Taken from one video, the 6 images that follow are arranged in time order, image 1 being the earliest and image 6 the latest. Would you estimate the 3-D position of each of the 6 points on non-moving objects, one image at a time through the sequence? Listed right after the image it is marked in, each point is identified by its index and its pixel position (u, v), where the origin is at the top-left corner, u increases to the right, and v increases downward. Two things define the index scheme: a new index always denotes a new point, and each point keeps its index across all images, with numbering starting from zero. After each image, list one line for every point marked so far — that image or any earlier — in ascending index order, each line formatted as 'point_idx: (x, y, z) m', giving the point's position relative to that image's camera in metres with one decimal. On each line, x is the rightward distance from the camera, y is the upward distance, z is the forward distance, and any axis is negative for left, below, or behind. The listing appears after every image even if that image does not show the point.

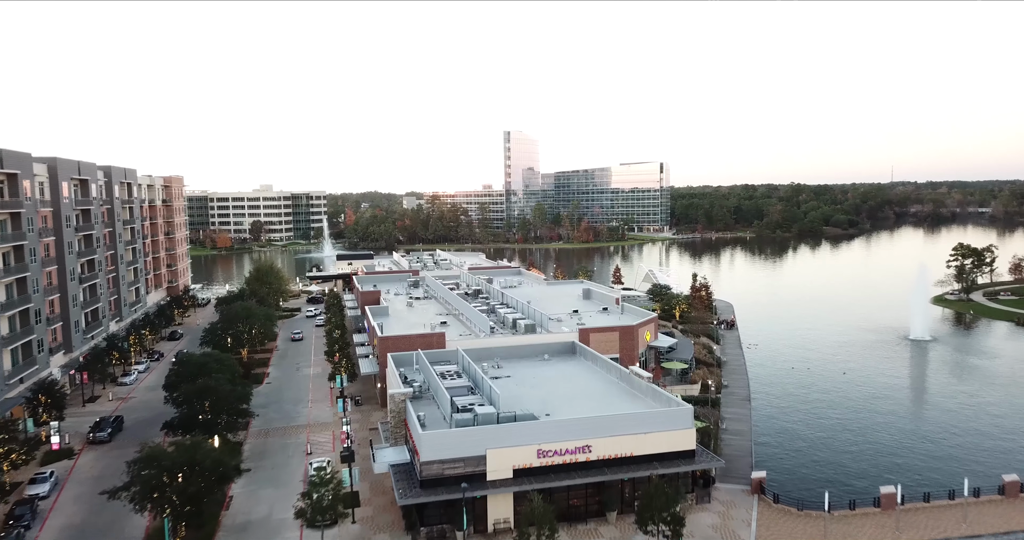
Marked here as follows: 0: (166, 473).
0: (-7.7, -4.5, +17.2) m
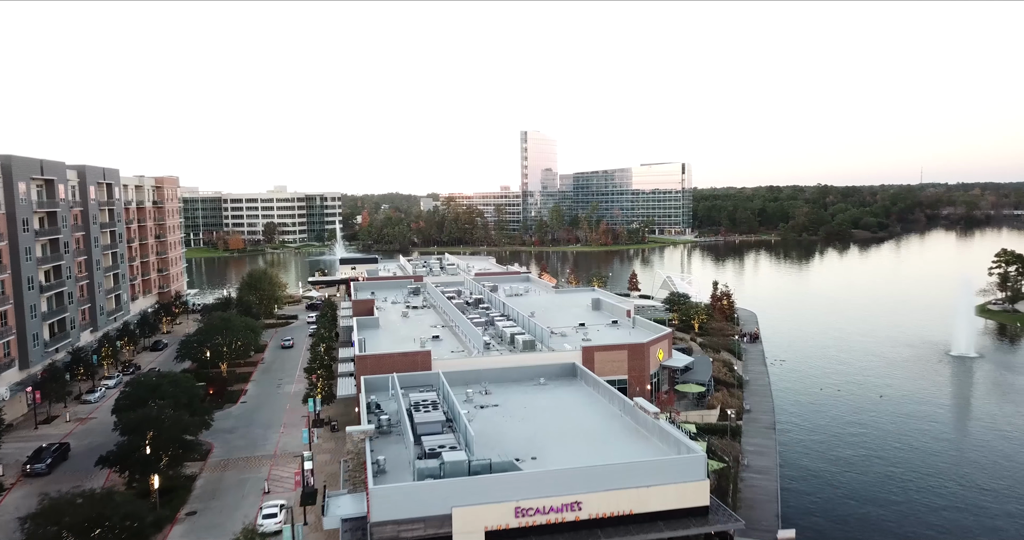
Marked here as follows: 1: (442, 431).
0: (-8.2, -4.8, +14.3) m
1: (-1.6, -3.7, +17.9) m
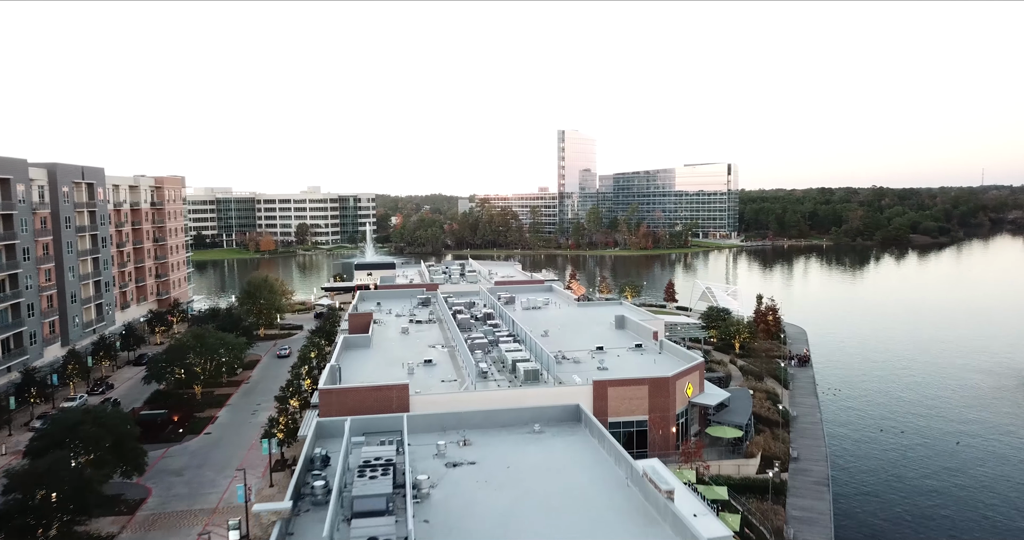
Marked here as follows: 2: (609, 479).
0: (-9.0, -5.2, +10.4) m
1: (-2.2, -4.2, +13.6) m
2: (+2.0, -4.3, +16.0) m
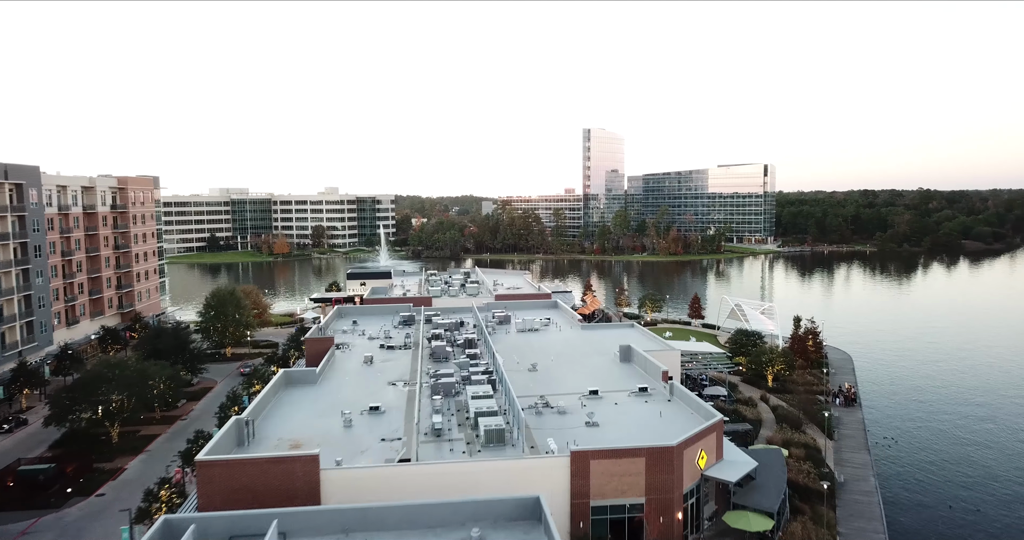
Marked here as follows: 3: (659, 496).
0: (-10.6, -5.8, +5.2) m
1: (-3.7, -4.8, +8.1) m
2: (+0.6, -4.9, +10.3) m
3: (+3.2, -4.9, +16.9) m
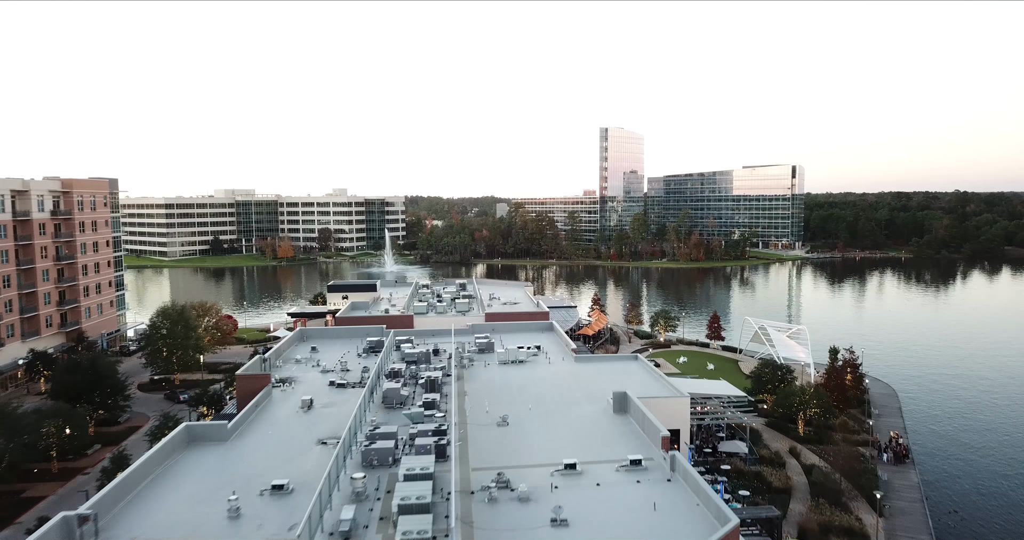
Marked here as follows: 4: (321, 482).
0: (-12.3, -6.5, +0.2) m
1: (-5.2, -5.6, +2.9) m
2: (-0.8, -5.7, +5.0) m
3: (+2.0, -5.7, +11.5) m
4: (-4.2, -4.6, +17.1) m
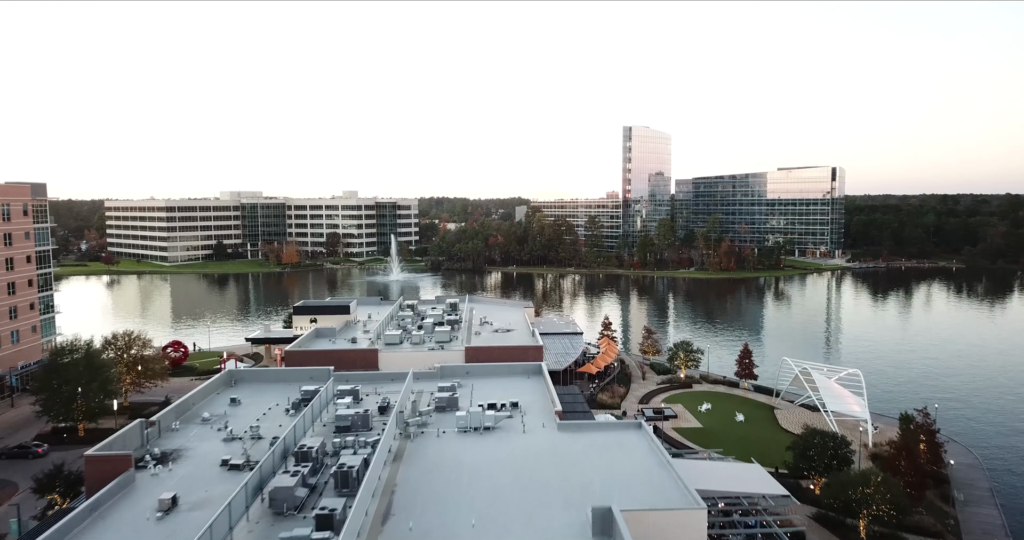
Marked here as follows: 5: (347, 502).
0: (-14.4, -7.5, -6.2) m
1: (-7.3, -6.5, -3.8) m
2: (-2.8, -6.7, -1.9) m
3: (+0.2, -6.7, +4.5) m
4: (-5.7, -5.7, +10.3) m
5: (-3.4, -4.8, +16.1) m
